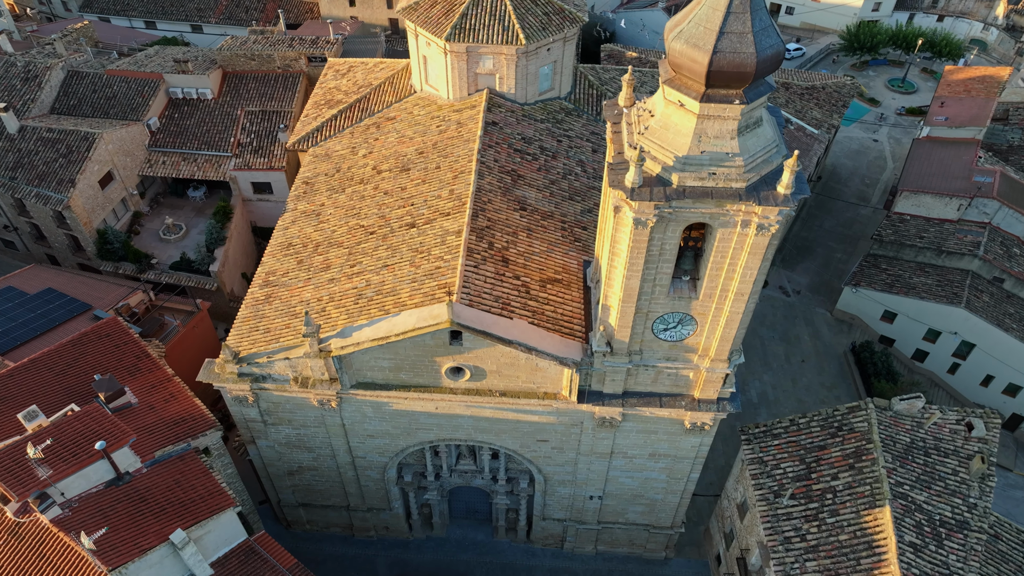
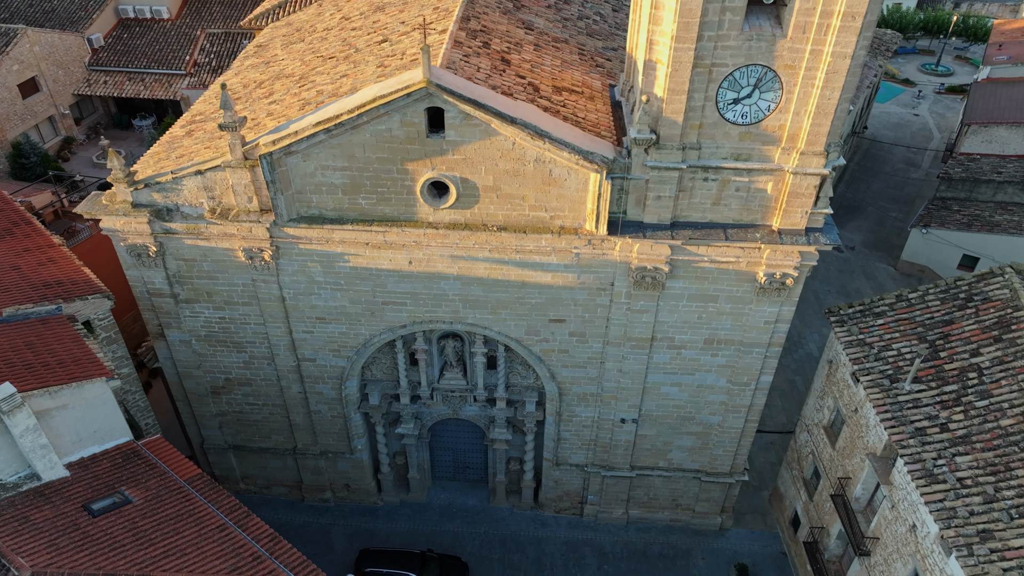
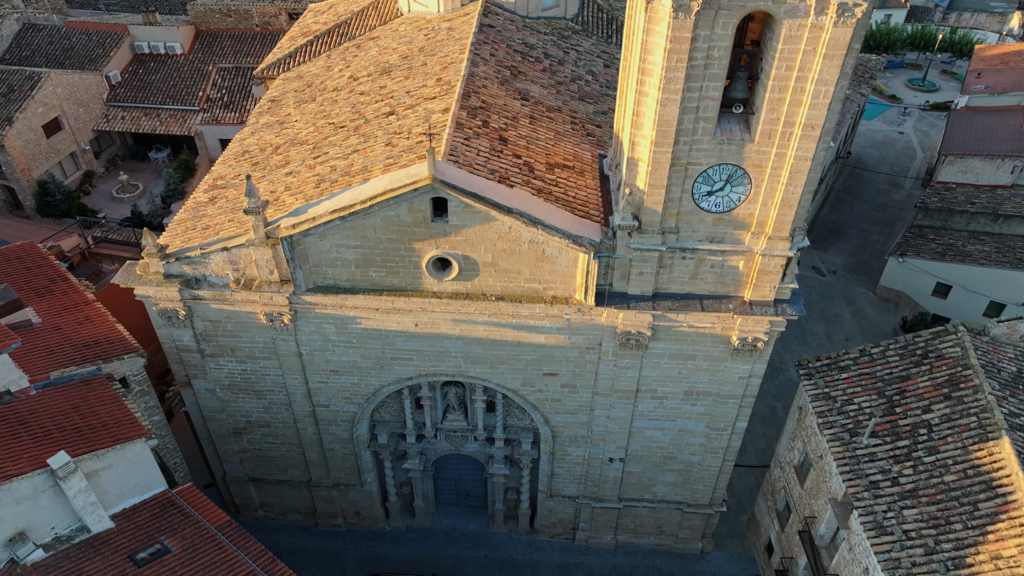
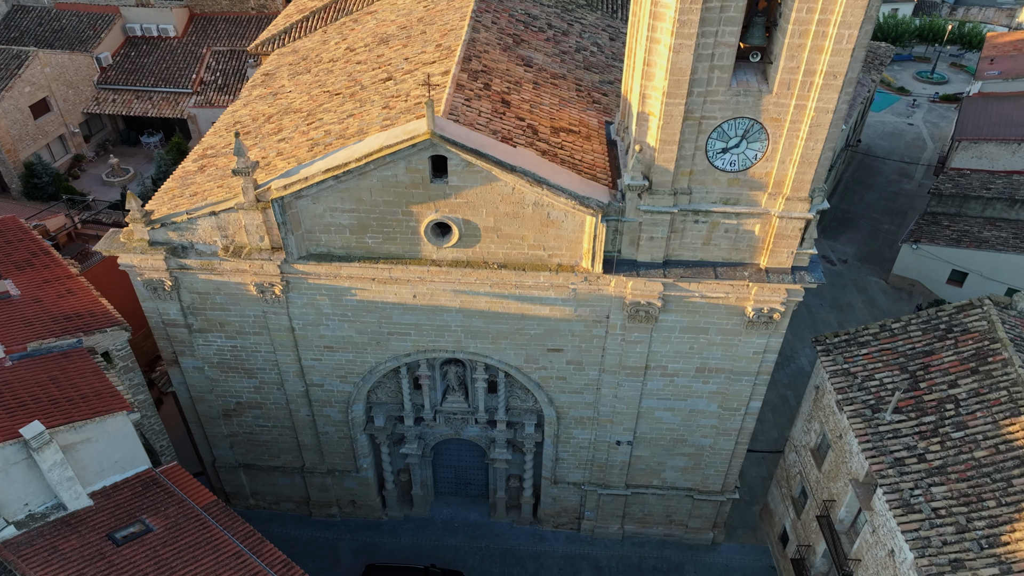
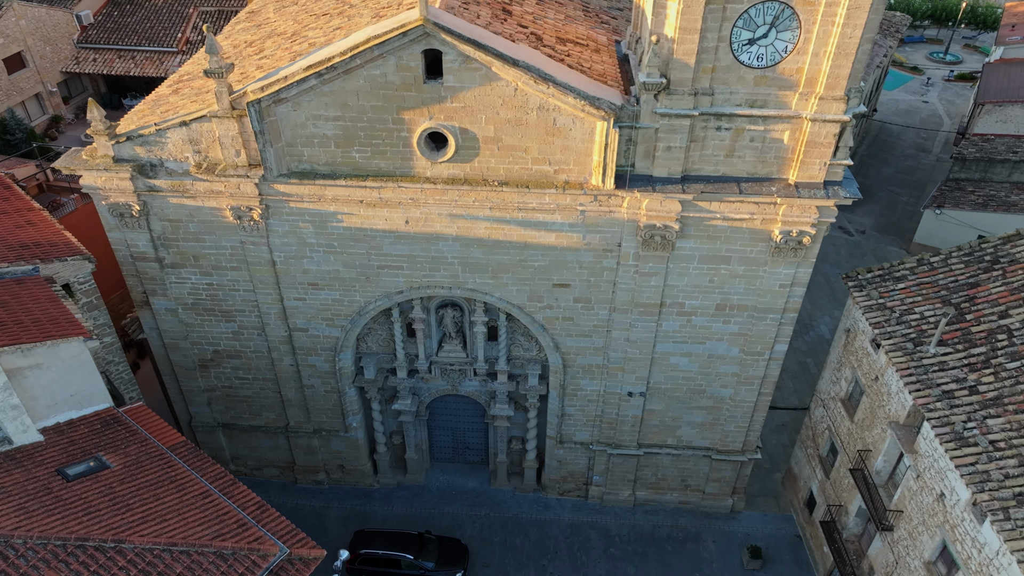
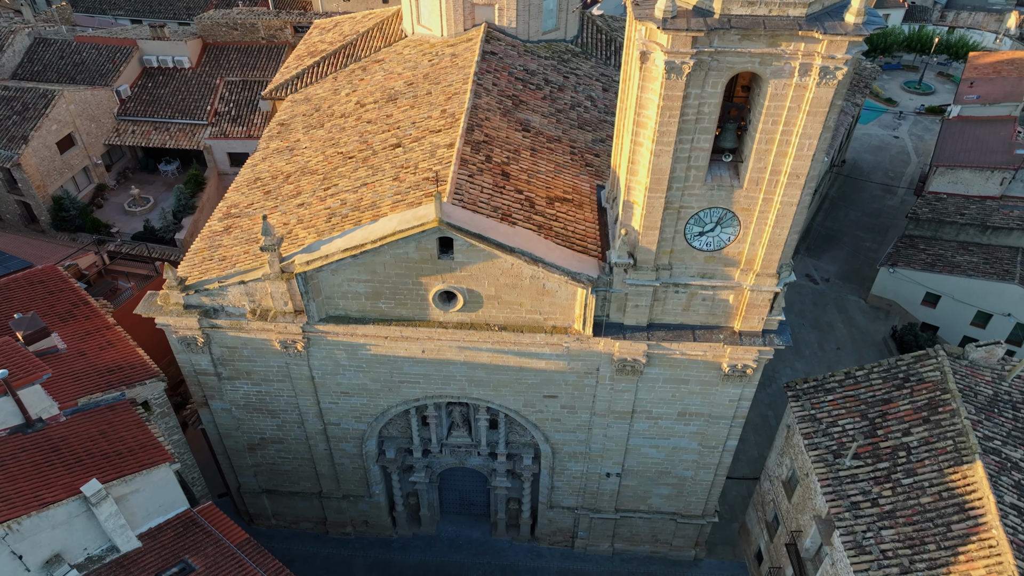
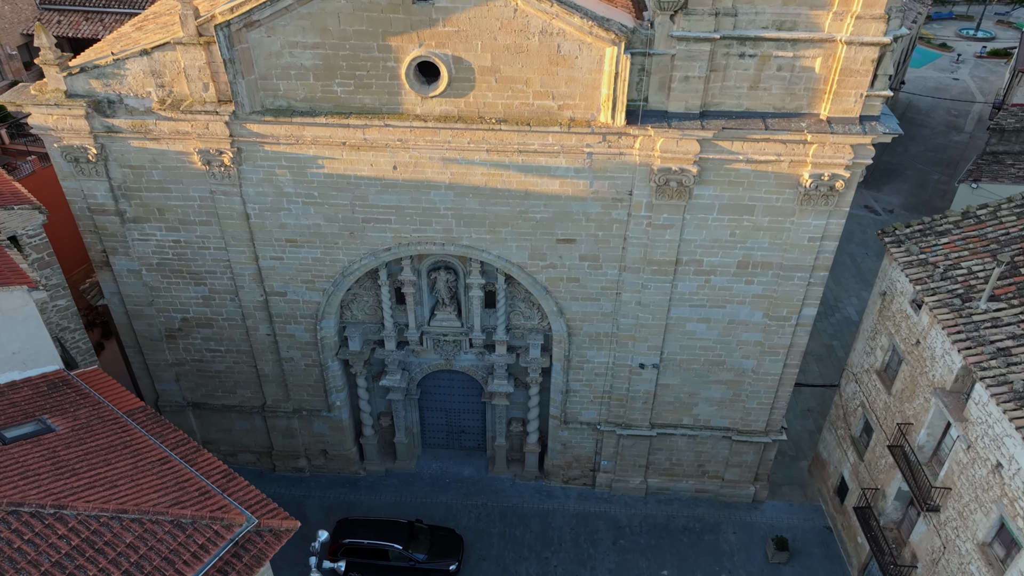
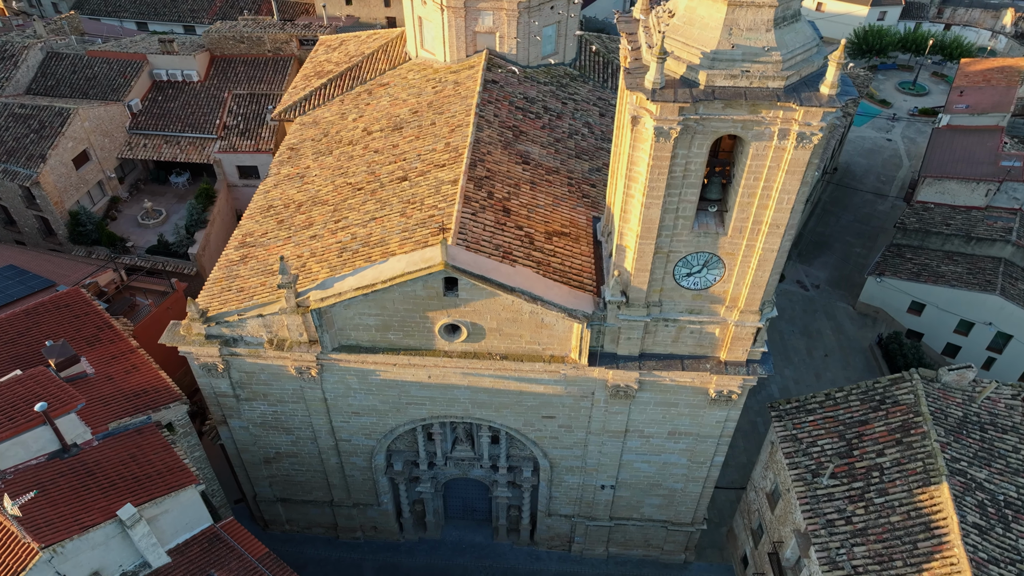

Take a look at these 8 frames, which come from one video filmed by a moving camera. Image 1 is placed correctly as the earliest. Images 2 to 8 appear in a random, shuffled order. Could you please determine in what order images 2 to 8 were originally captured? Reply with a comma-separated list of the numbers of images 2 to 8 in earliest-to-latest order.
8, 6, 3, 4, 2, 5, 7
